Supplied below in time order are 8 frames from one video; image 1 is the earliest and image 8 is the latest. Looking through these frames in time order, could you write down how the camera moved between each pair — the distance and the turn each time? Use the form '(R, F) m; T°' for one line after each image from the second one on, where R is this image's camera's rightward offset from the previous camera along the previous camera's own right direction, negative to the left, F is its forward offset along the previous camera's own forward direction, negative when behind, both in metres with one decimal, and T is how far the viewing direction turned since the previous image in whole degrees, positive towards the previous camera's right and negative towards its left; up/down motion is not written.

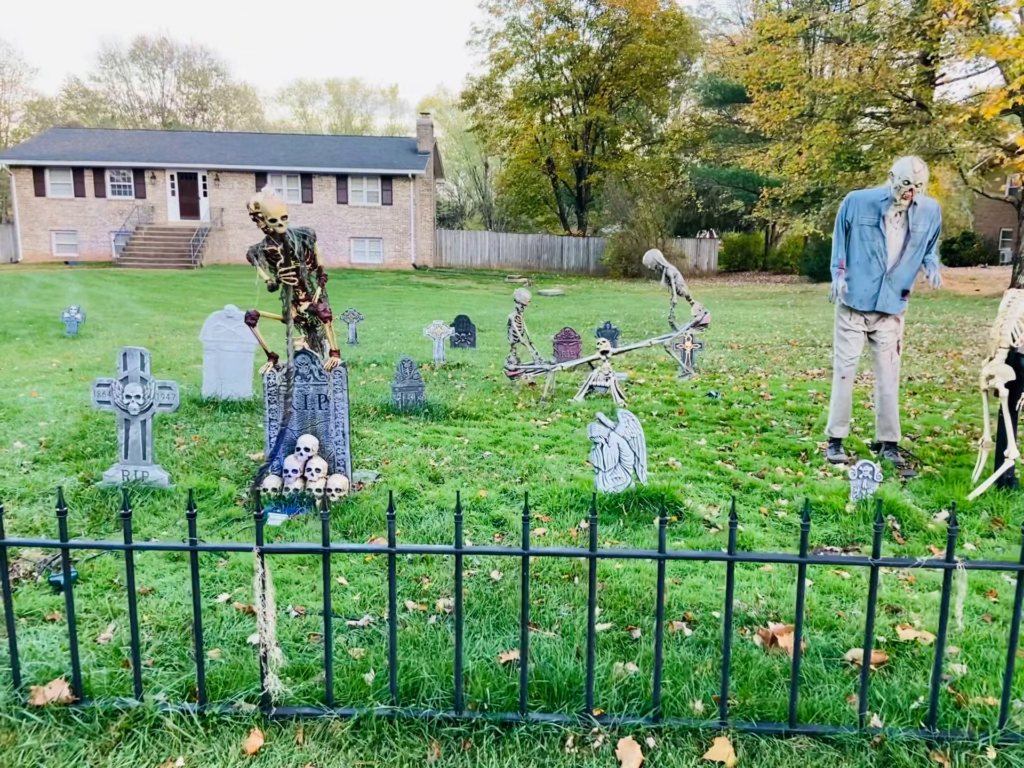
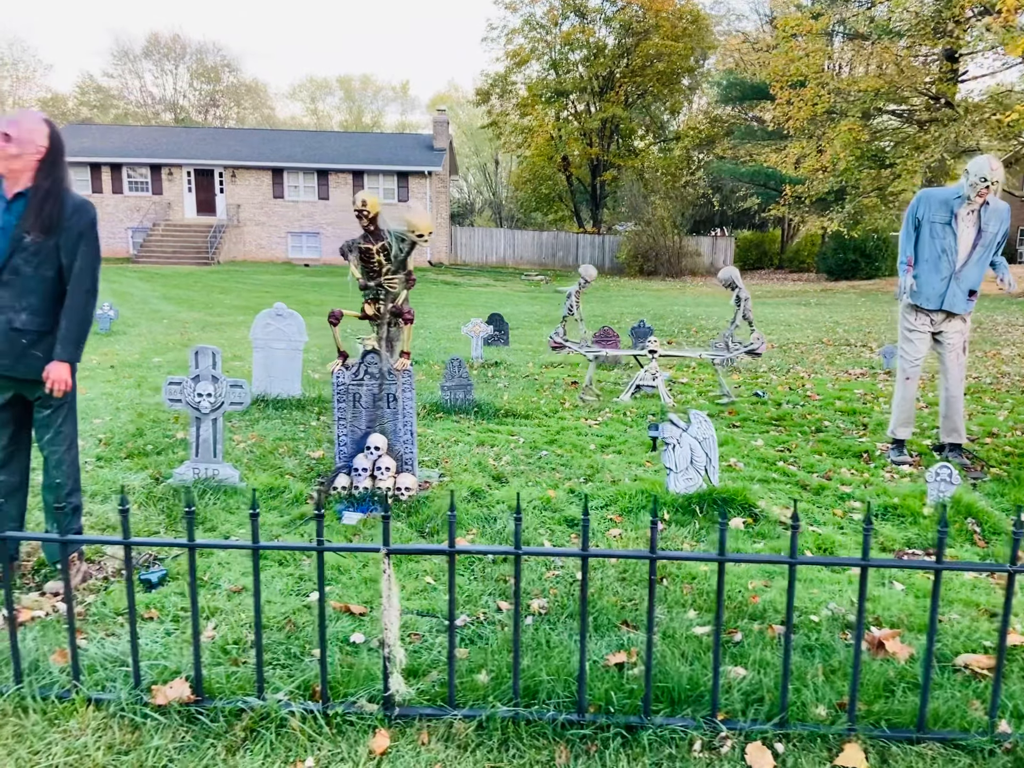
(-0.4, 0.0) m; -1°
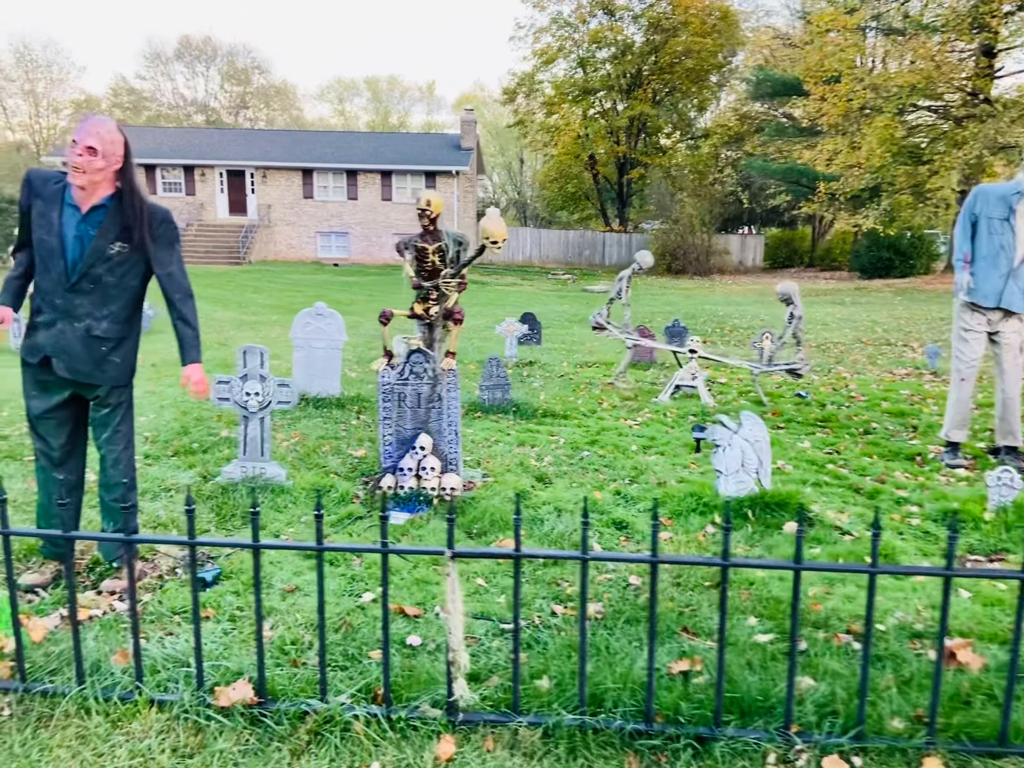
(-0.2, 0.0) m; -2°
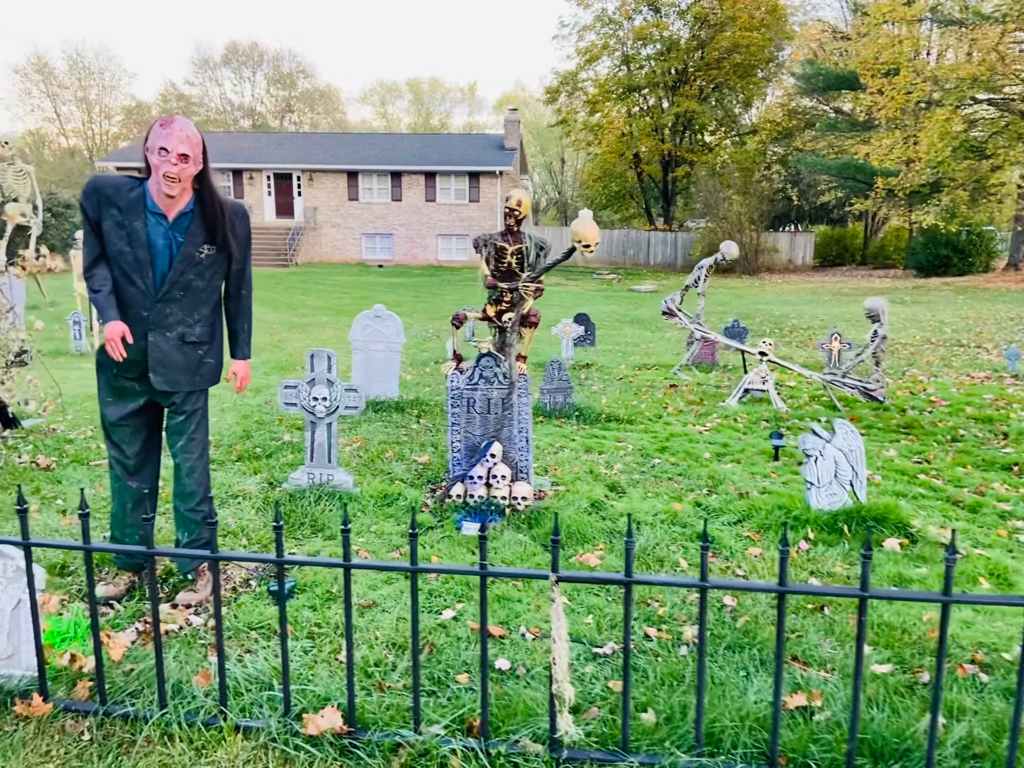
(-0.2, +0.2) m; -3°
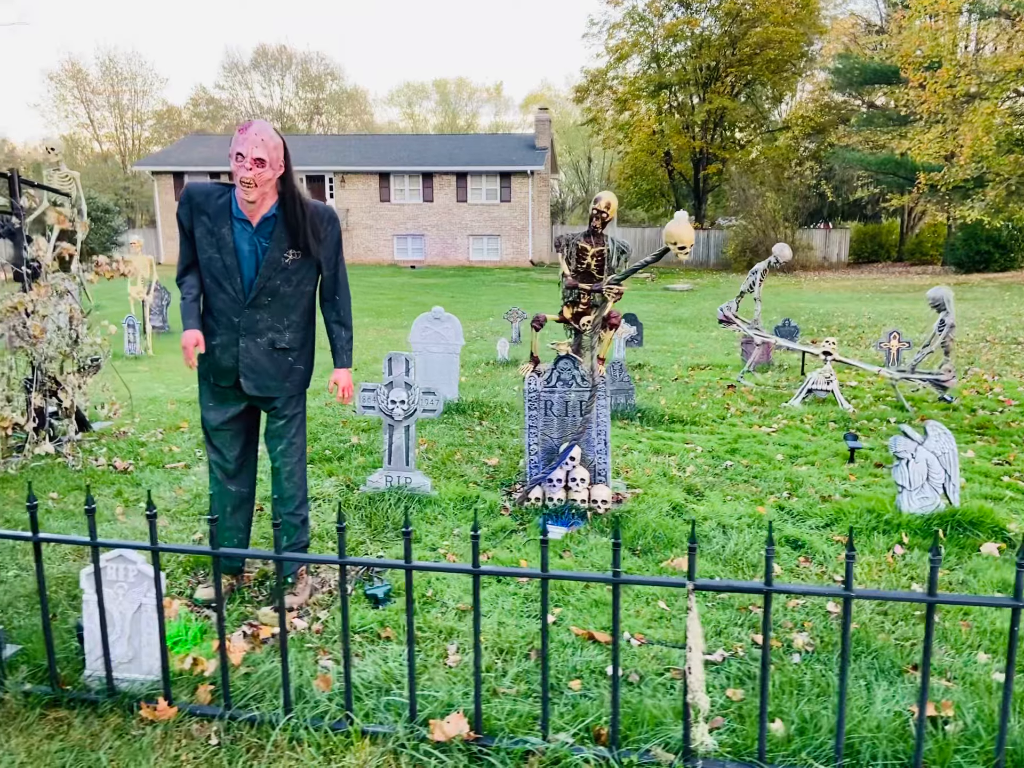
(-0.4, 0.0) m; -2°
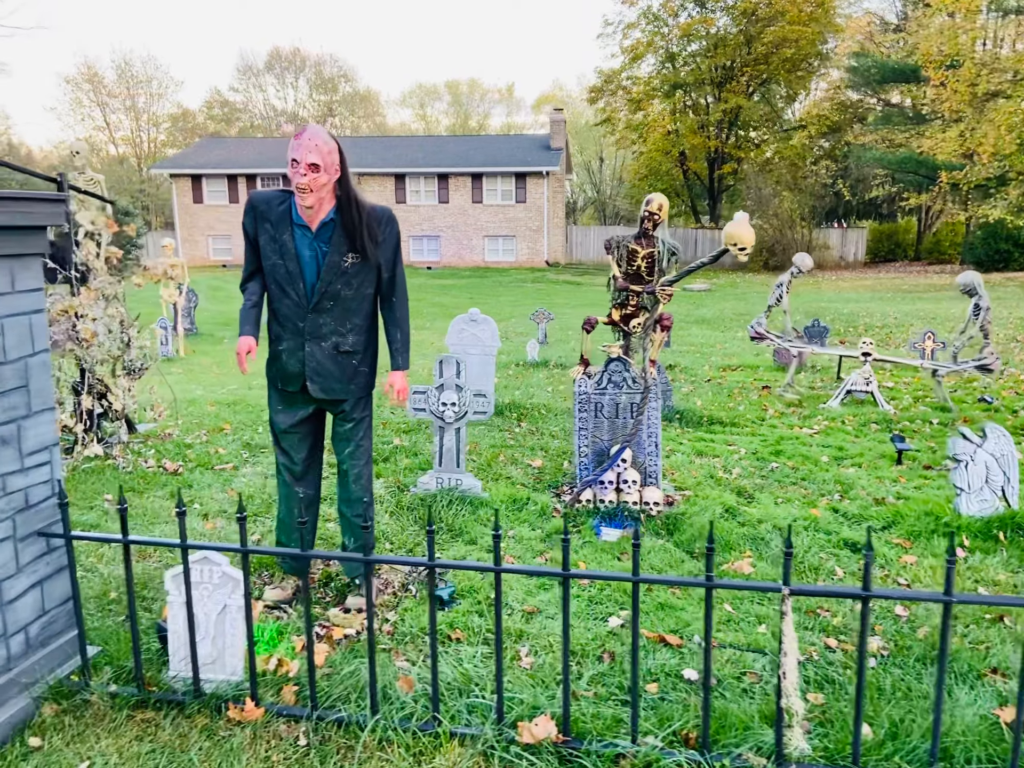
(-0.3, 0.0) m; -1°
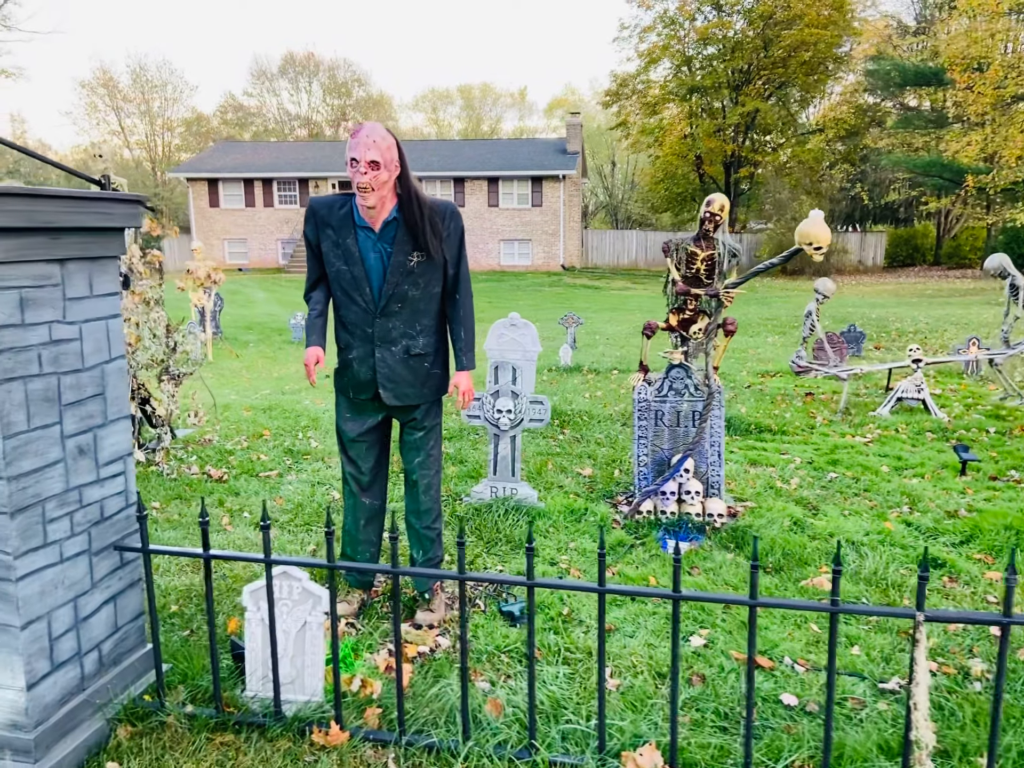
(-0.3, +0.1) m; -1°
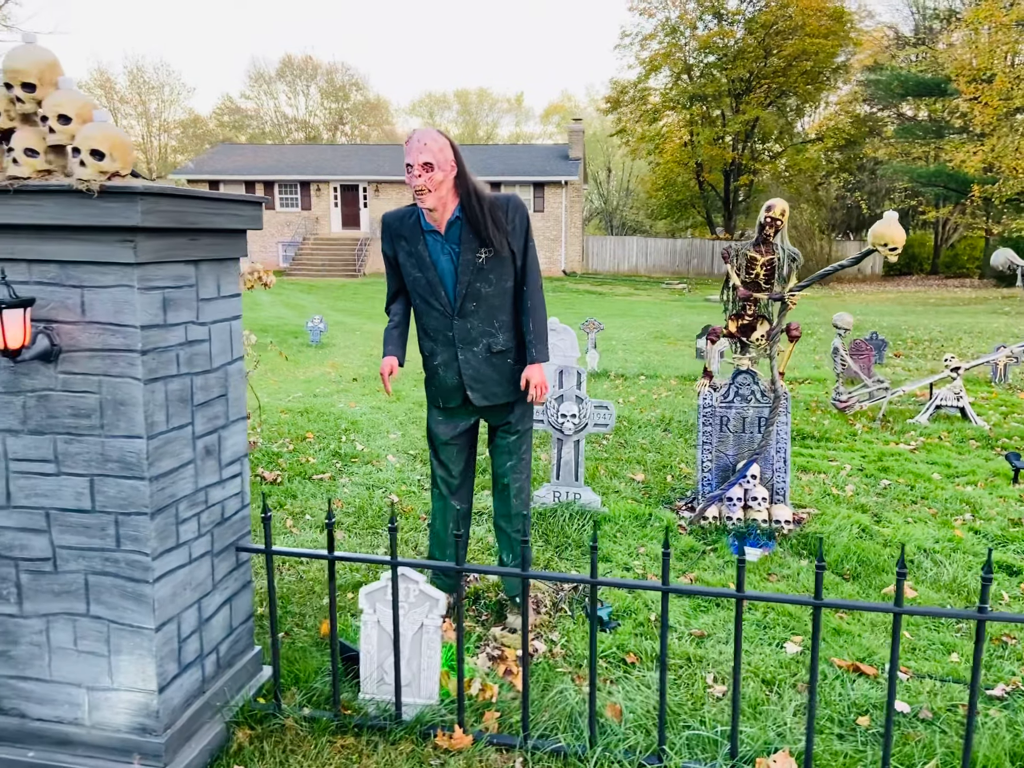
(-0.5, 0.0) m; +1°
